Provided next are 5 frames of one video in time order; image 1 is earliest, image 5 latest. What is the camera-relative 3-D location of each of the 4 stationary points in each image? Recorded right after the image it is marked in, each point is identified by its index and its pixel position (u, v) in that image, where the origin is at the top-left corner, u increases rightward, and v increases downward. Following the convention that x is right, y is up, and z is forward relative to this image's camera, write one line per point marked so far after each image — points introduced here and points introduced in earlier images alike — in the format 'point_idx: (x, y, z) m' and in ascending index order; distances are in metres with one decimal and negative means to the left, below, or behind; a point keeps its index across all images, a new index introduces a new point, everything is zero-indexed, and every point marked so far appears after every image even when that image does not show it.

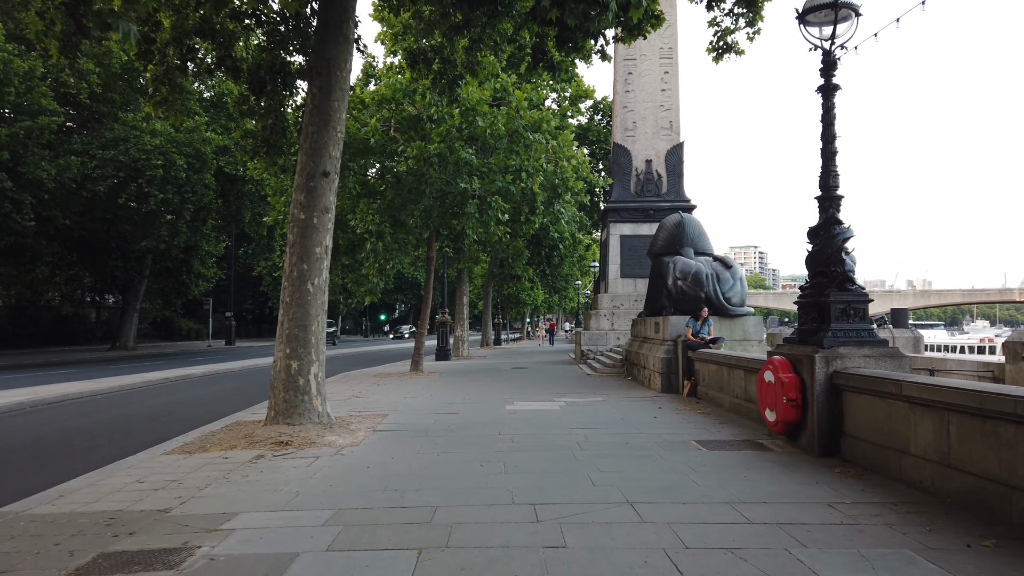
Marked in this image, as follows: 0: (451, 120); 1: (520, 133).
0: (-1.3, +3.6, +16.1) m
1: (+0.2, +3.5, +16.8) m
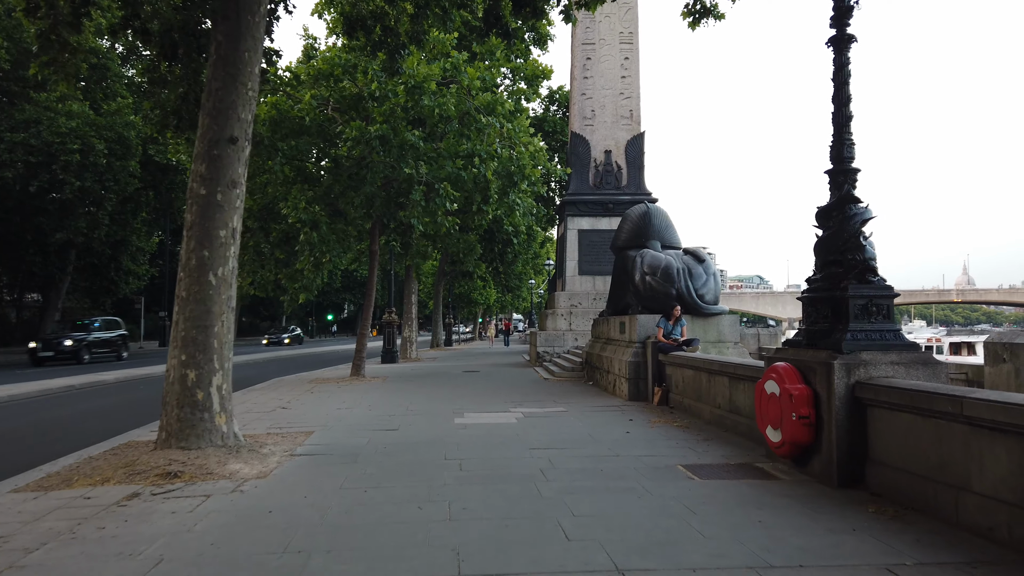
0: (-2.3, +3.7, +14.6) m
1: (-0.8, +3.5, +15.4) m
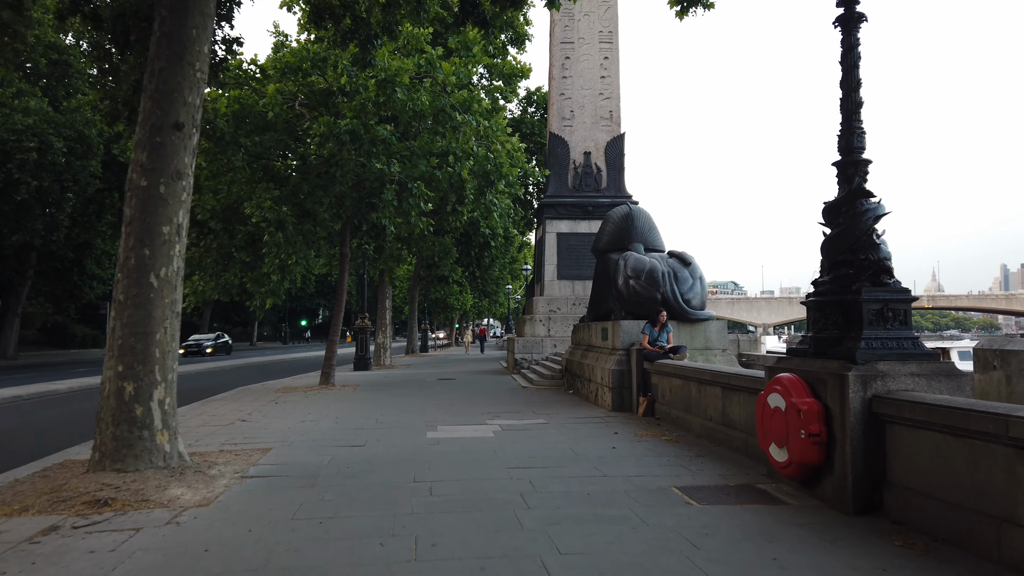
0: (-2.7, +3.6, +13.9) m
1: (-1.3, +3.4, +14.7) m
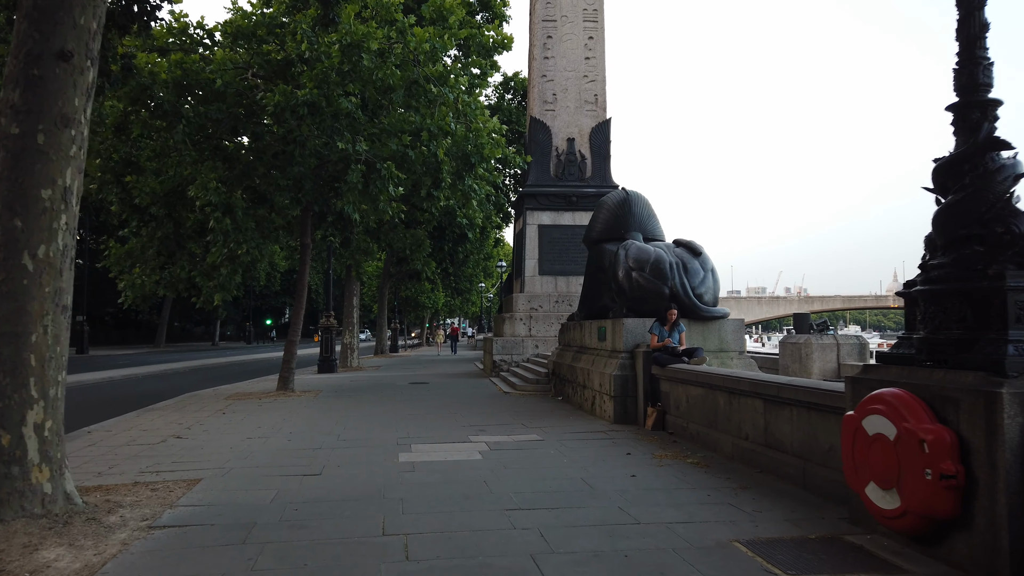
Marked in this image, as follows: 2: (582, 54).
0: (-3.0, +3.7, +12.3) m
1: (-1.6, +3.5, +13.1) m
2: (+1.8, +5.8, +18.6) m
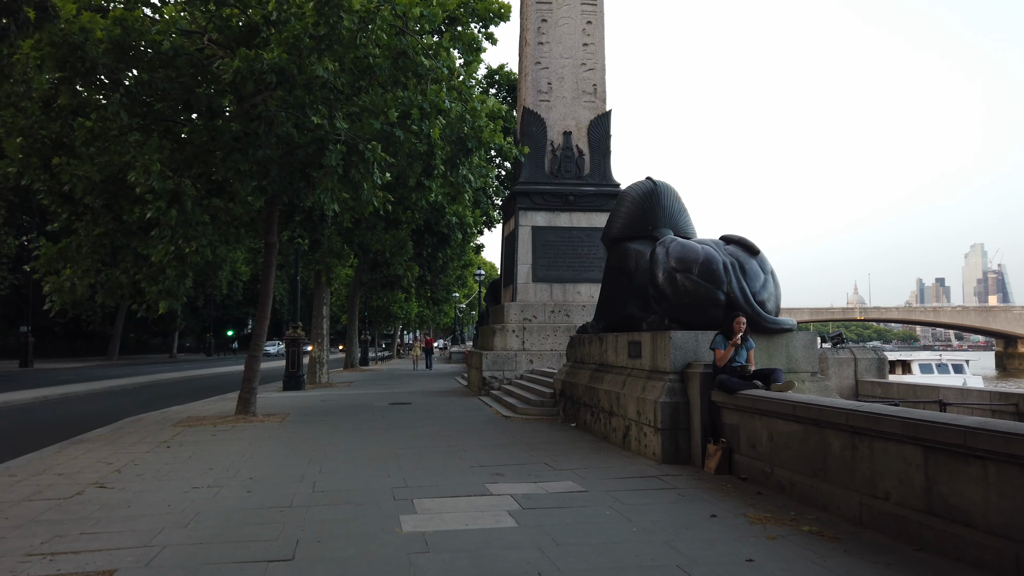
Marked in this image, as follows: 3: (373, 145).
0: (-2.9, +3.6, +10.3) m
1: (-1.5, +3.4, +11.2) m
2: (+1.6, +5.6, +16.9) m
3: (-2.0, +2.0, +10.7) m
